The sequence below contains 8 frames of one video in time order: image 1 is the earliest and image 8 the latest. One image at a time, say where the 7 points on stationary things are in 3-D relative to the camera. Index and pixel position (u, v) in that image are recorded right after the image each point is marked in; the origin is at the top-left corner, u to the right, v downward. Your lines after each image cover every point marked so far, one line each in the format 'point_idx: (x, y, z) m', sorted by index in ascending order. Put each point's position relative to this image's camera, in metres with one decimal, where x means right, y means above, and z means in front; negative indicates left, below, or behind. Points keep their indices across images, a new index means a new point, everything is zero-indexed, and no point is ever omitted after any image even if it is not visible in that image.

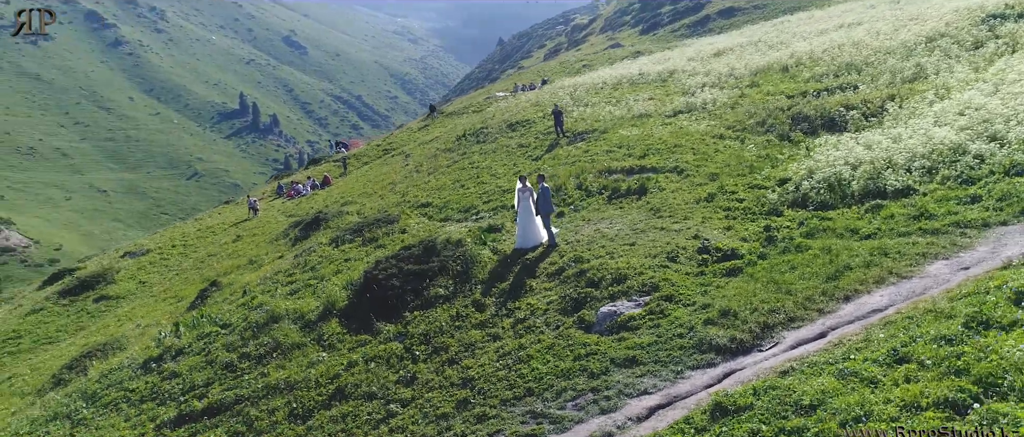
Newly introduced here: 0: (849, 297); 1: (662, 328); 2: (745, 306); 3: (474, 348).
0: (+7.3, -1.7, +17.4) m
1: (+3.3, -2.3, +17.6) m
2: (+5.1, -1.9, +17.5) m
3: (-0.8, -3.0, +19.3) m
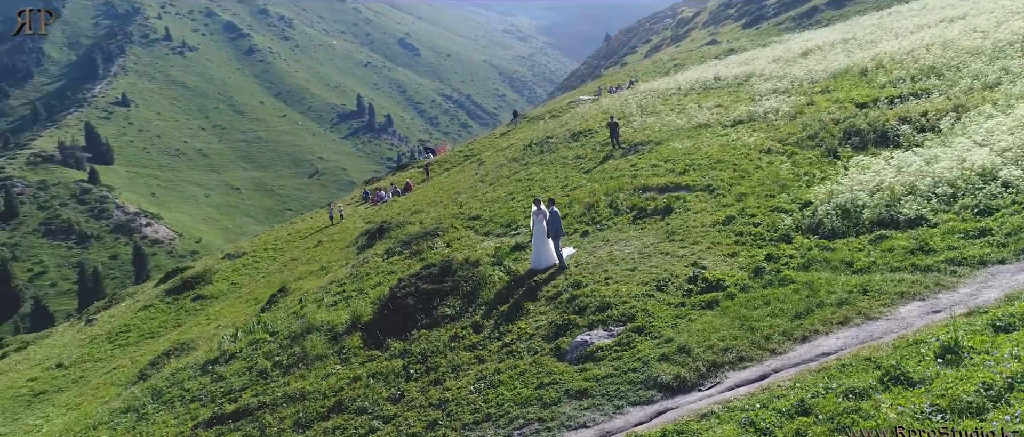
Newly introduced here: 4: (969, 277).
0: (+6.4, -2.6, +17.6) m
1: (+2.5, -3.2, +18.5) m
2: (+4.2, -2.8, +18.0) m
3: (-1.2, -3.8, +20.8) m
4: (+10.7, -1.3, +18.9) m
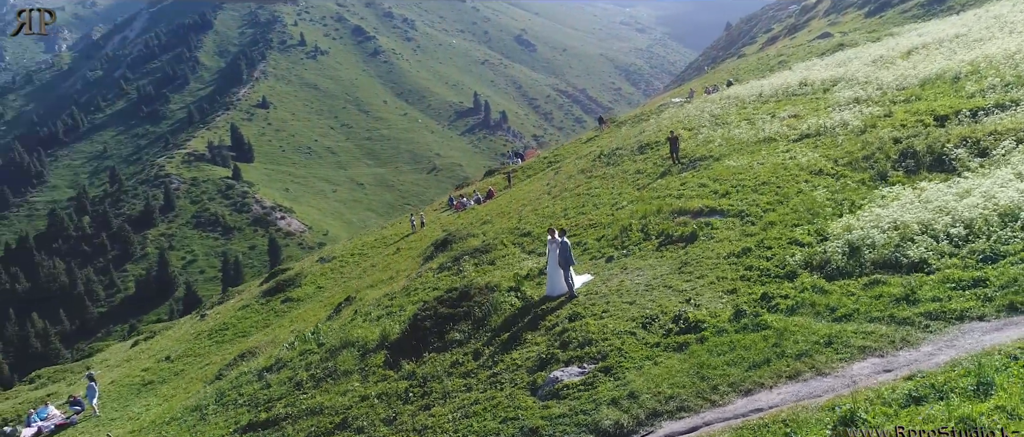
0: (+5.3, -3.8, +17.9) m
1: (+1.6, -4.4, +19.5) m
2: (+3.3, -4.0, +18.8) m
3: (-1.7, -4.8, +22.5) m
4: (+9.7, -2.6, +18.5) m
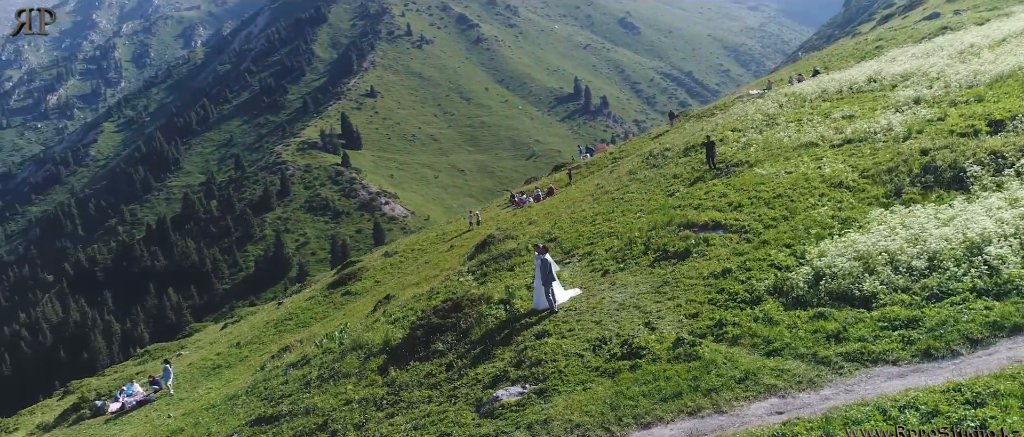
0: (+3.2, -4.8, +18.7) m
1: (-0.2, -5.2, +20.9) m
2: (+1.3, -4.9, +19.9) m
3: (-2.9, -5.6, +24.4) m
4: (+7.7, -3.6, +18.5) m
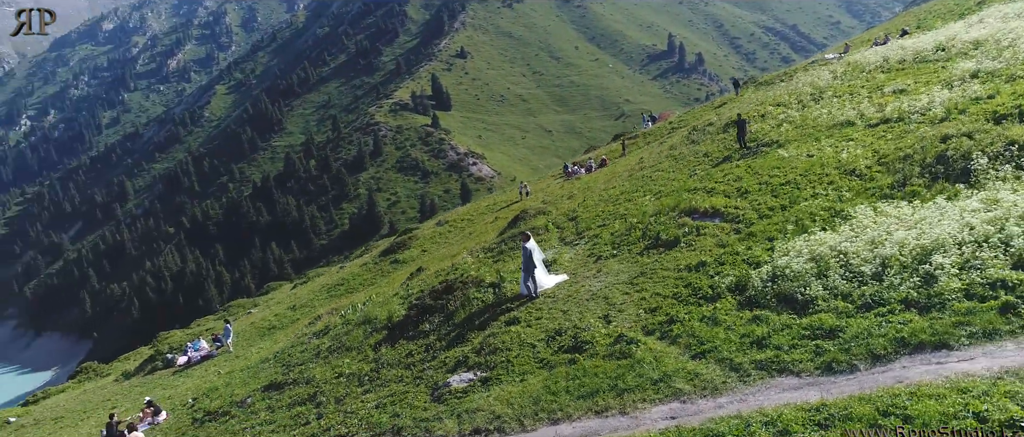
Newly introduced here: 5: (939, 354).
0: (+1.2, -5.0, +19.9) m
1: (-1.8, -5.3, +22.6) m
2: (-0.5, -5.0, +21.3) m
3: (-4.1, -5.3, +26.4) m
4: (+5.6, -3.9, +18.9) m
5: (+9.1, -3.0, +17.7) m
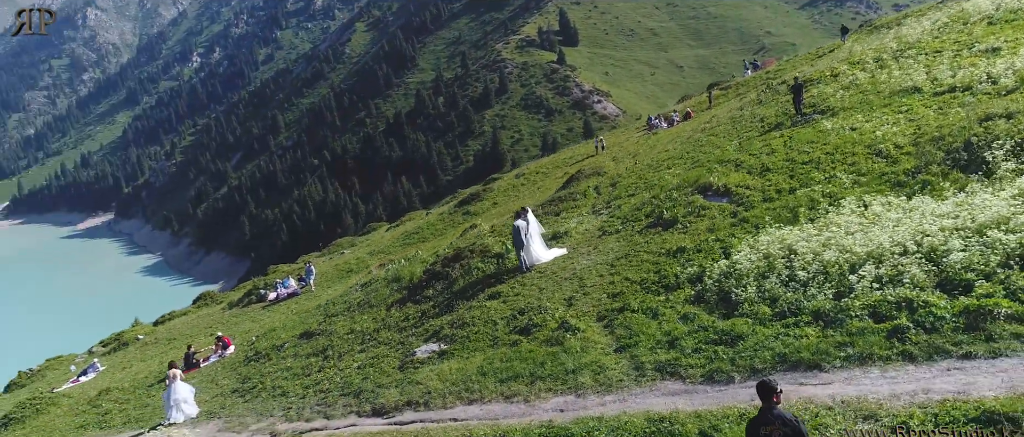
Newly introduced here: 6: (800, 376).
0: (-1.0, -4.9, +21.9) m
1: (-3.4, -4.9, +25.1) m
2: (-2.3, -4.8, +23.6) m
3: (-4.8, -4.5, +29.3) m
4: (+3.2, -4.1, +19.9) m
5: (+6.4, -3.4, +17.9) m
6: (+6.3, -3.5, +17.6) m
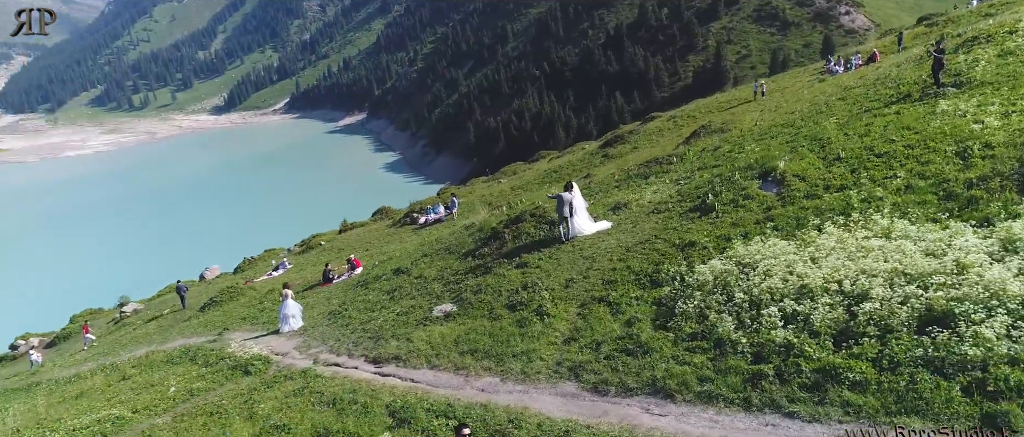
0: (-2.3, -4.7, +25.7) m
1: (-3.5, -4.1, +29.5) m
2: (-3.0, -4.2, +27.7) m
3: (-3.5, -3.1, +33.8) m
4: (+1.1, -4.5, +22.5) m
5: (+3.5, -4.4, +19.5) m
6: (+3.4, -4.5, +19.3) m
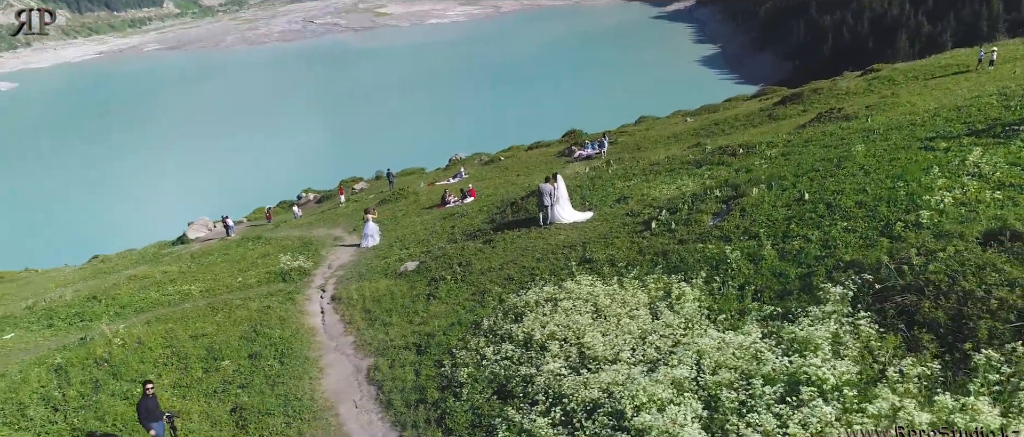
0: (-6.6, -4.1, +34.1) m
1: (-5.8, -2.8, +37.8) m
2: (-6.2, -3.2, +36.1) m
3: (-3.7, -1.3, +41.4) m
4: (-5.1, -4.9, +29.8) m
5: (-4.4, -5.6, +26.1) m
6: (-4.6, -5.7, +26.0) m
